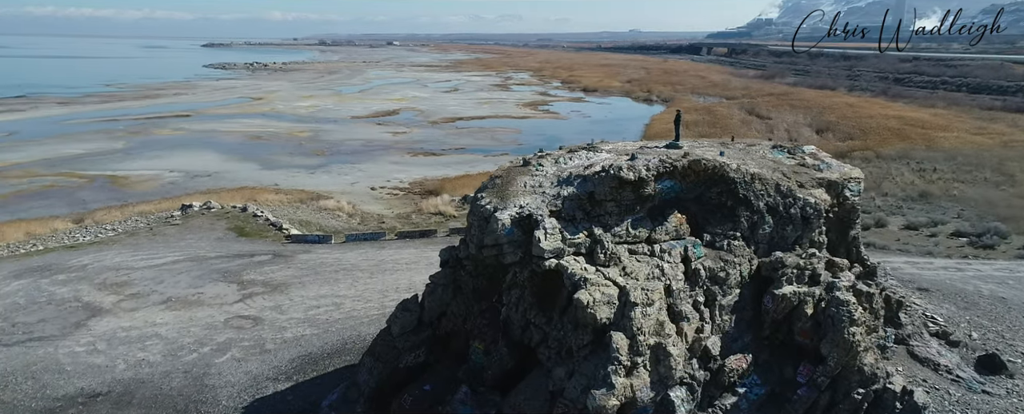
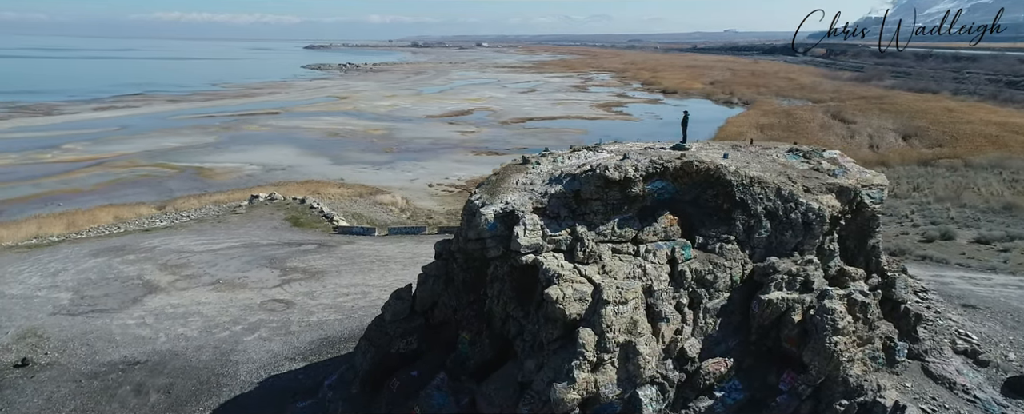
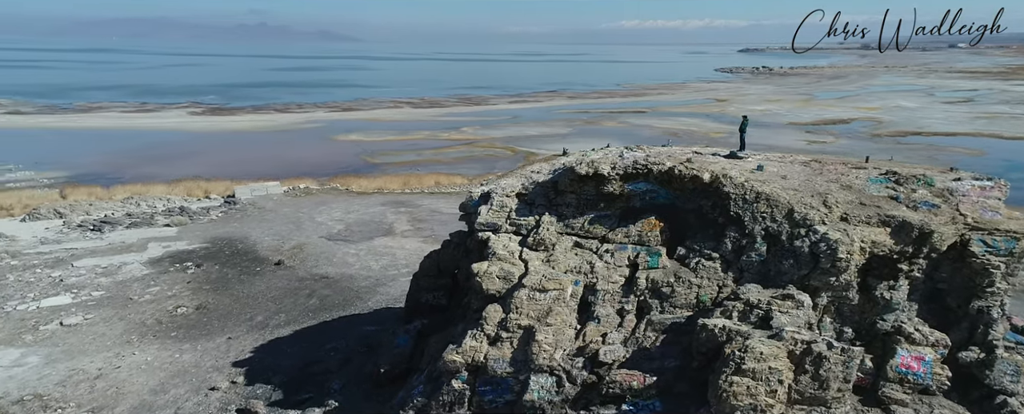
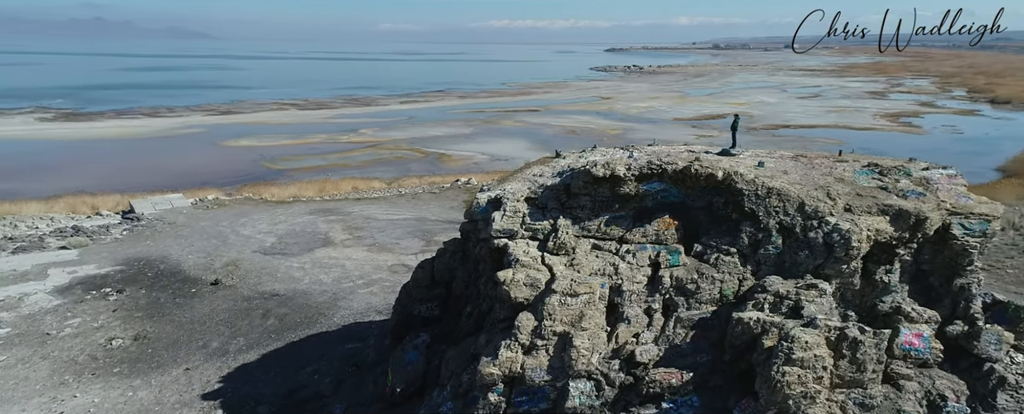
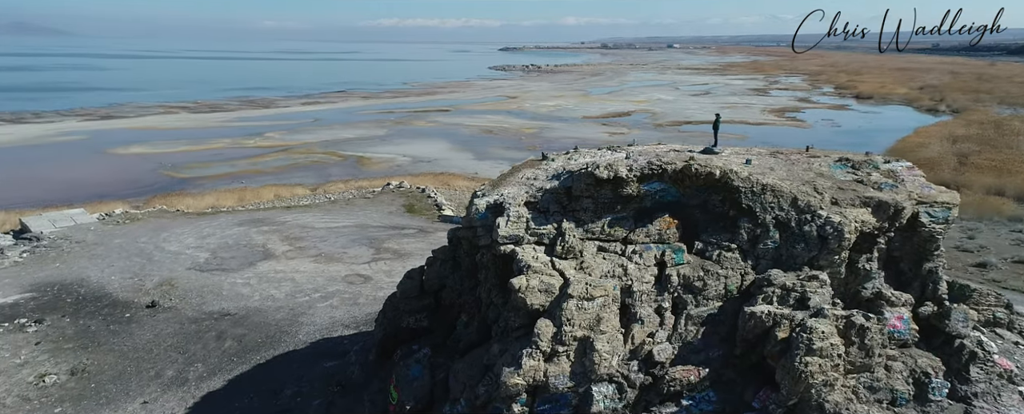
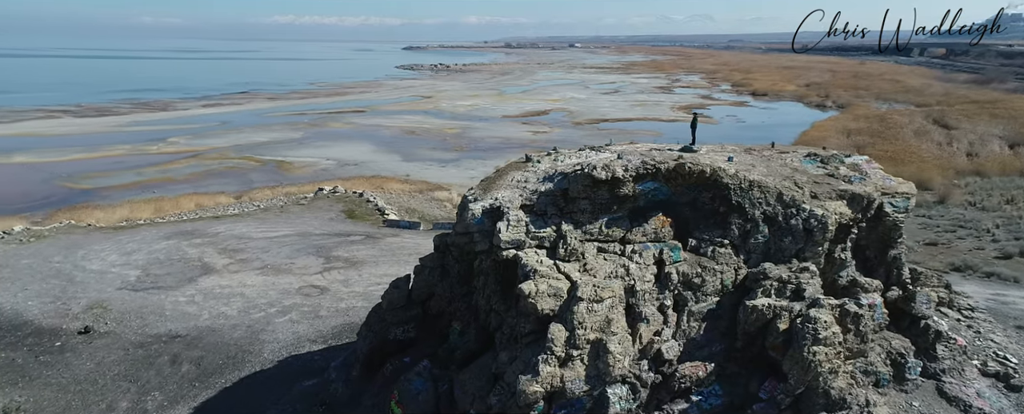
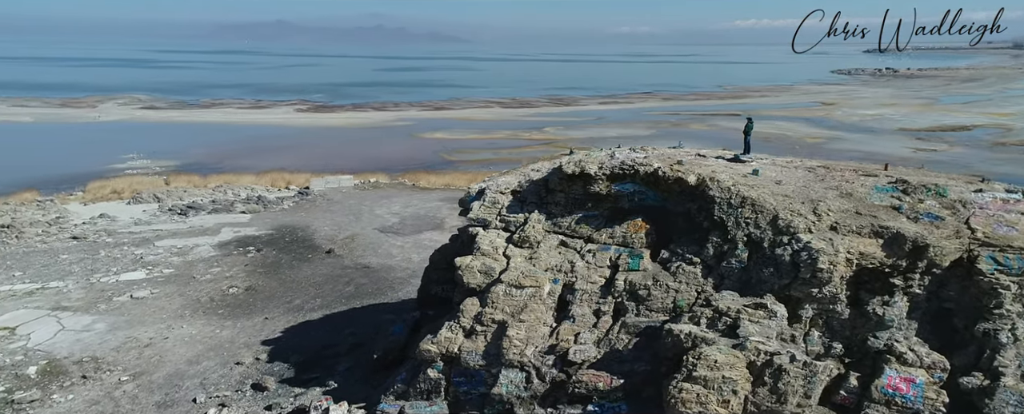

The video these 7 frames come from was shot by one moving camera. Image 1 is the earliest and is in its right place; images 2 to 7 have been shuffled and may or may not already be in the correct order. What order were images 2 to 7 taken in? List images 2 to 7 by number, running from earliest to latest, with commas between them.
2, 6, 5, 4, 3, 7
